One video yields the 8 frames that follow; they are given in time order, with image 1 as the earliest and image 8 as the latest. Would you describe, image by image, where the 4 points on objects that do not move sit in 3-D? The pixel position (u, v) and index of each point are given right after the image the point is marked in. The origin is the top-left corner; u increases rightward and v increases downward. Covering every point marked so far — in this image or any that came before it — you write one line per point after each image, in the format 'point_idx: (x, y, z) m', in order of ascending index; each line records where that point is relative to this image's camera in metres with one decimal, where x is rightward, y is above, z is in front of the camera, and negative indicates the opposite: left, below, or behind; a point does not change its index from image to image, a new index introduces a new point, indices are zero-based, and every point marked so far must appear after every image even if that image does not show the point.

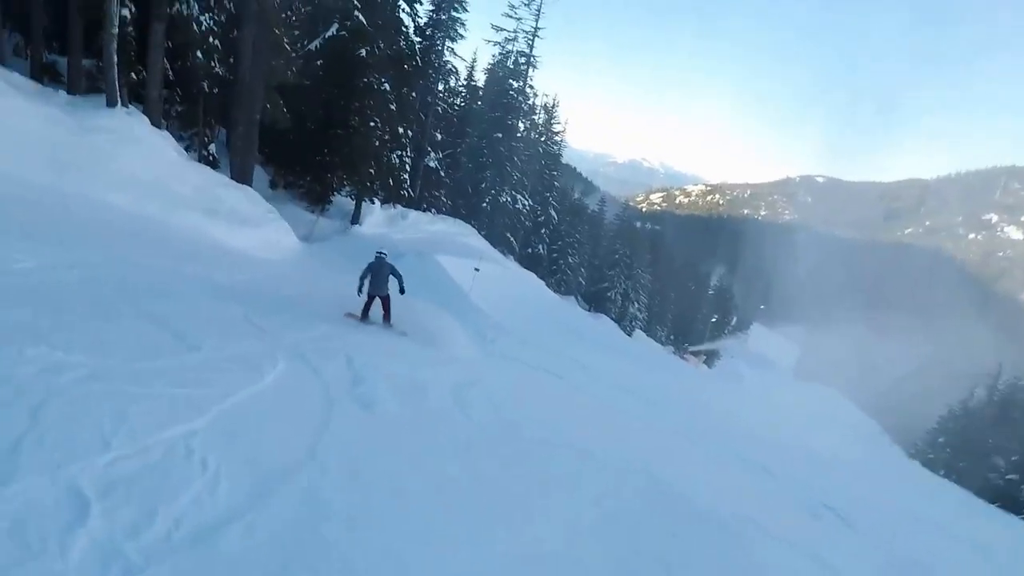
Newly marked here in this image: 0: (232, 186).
0: (-8.1, +3.0, +18.3) m
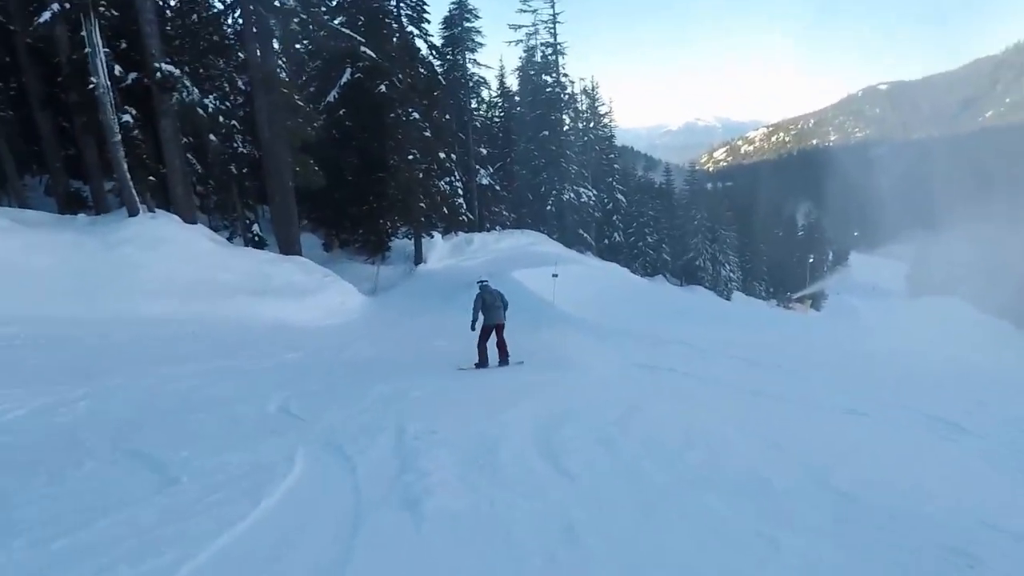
0: (-6.4, +0.8, +17.3) m
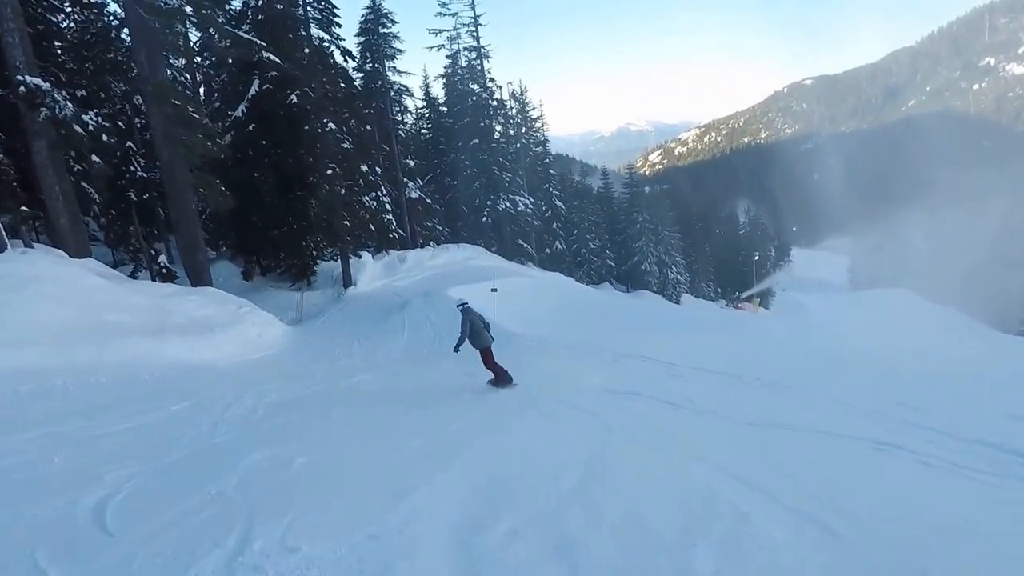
0: (-8.0, -0.1, +15.5) m
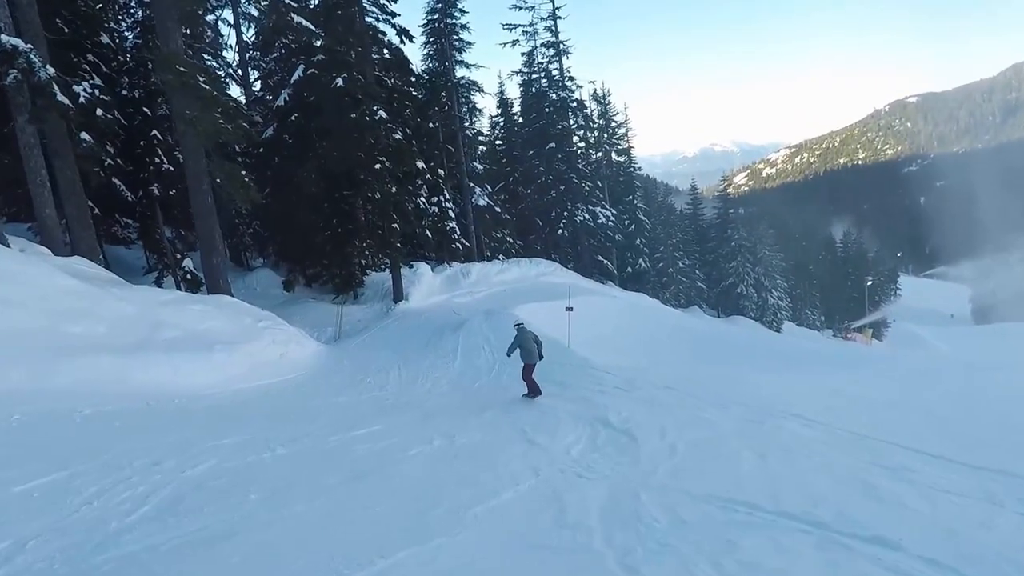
0: (-6.5, -0.2, +12.7) m
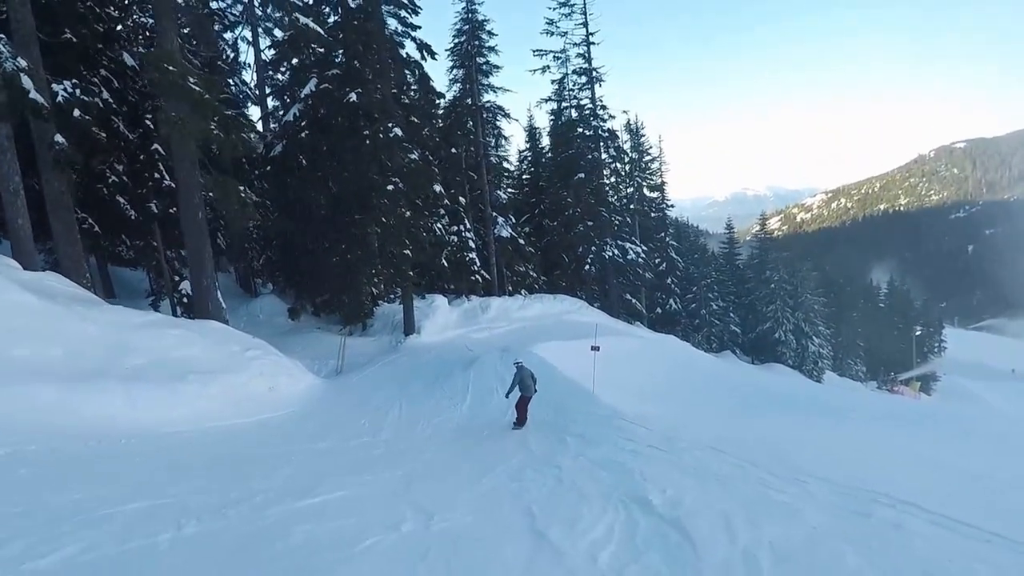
0: (-6.2, -0.6, +11.3) m
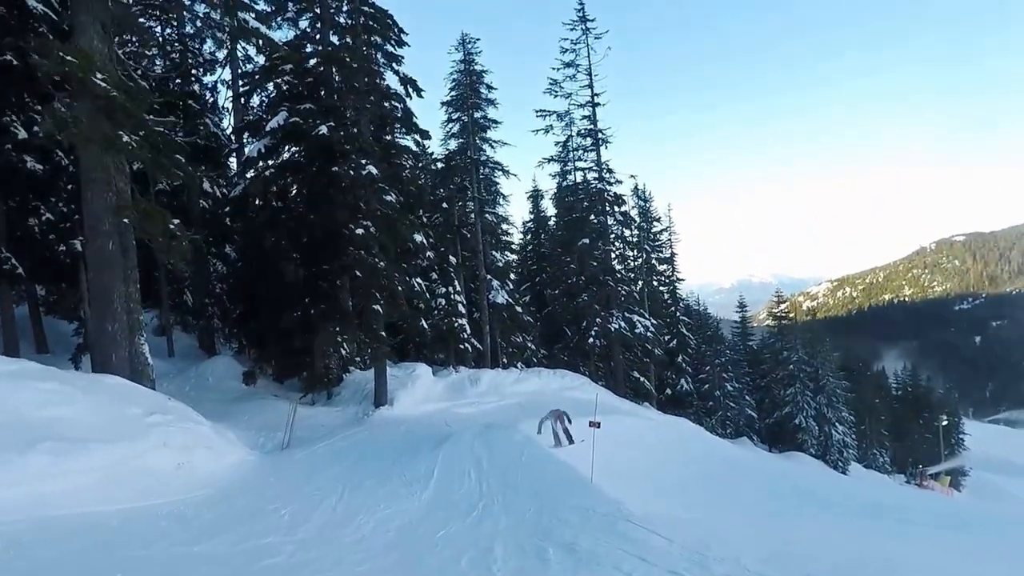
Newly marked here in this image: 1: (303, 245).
0: (-6.5, -1.2, +8.8) m
1: (-5.2, +1.0, +15.9) m
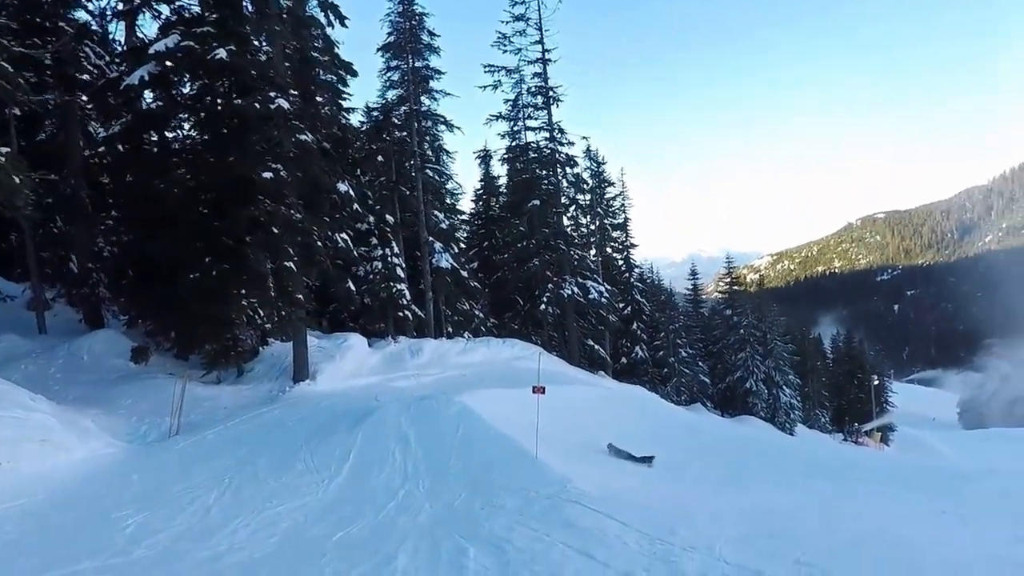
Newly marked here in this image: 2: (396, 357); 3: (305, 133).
0: (-7.3, -0.6, +6.3) m
1: (-6.6, +1.9, +13.4) m
2: (-3.3, -1.9, +18.0) m
3: (-4.4, +3.3, +14.2) m
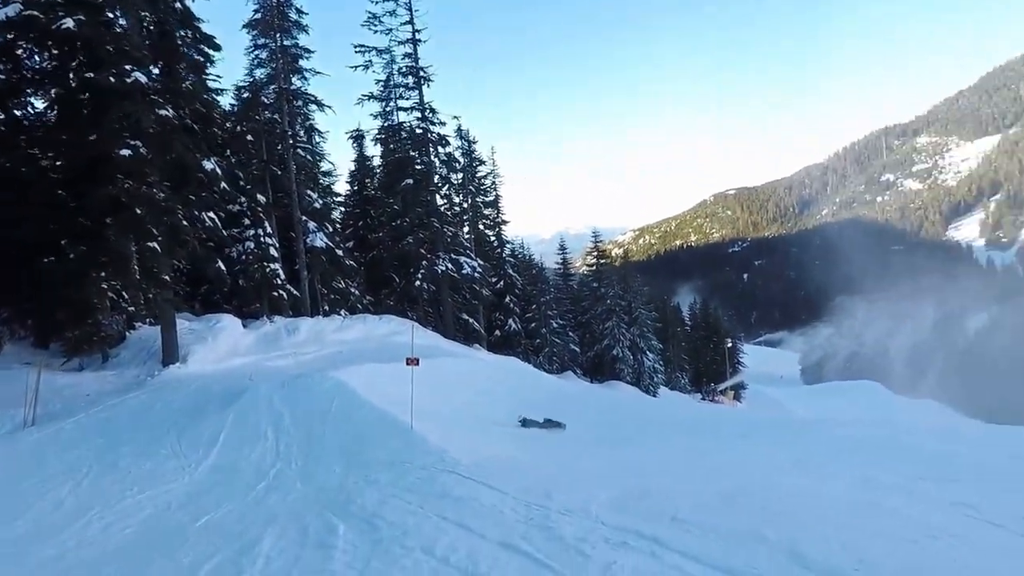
0: (-8.6, -0.6, +5.9) m
1: (-9.2, +2.2, +13.0) m
2: (-6.8, -1.4, +18.3) m
3: (-7.3, +3.7, +14.1) m
